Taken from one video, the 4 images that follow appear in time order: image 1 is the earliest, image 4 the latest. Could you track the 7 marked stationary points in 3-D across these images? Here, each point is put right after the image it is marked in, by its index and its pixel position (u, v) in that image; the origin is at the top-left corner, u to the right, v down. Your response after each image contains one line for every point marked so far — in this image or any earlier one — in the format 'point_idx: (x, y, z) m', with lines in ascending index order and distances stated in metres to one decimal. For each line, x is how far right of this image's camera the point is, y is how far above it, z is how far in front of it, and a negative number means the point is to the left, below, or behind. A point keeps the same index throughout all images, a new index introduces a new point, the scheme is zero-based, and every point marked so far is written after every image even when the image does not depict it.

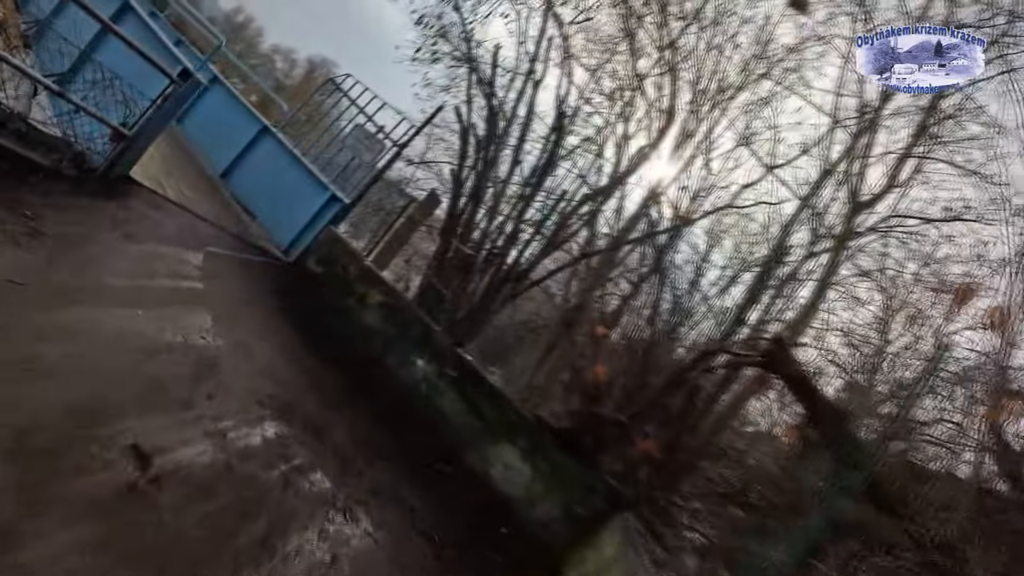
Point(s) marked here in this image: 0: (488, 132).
0: (-0.3, +1.5, +10.1) m
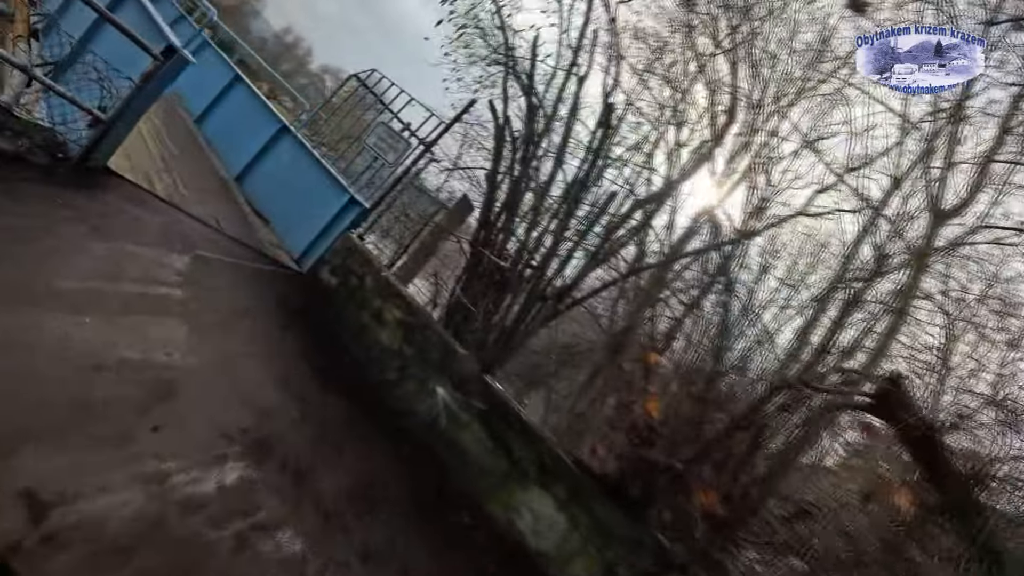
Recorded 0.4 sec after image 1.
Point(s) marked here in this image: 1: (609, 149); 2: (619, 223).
0: (+0.1, +1.3, +9.1) m
1: (+0.8, +1.2, +9.2) m
2: (+0.9, +0.5, +9.1) m
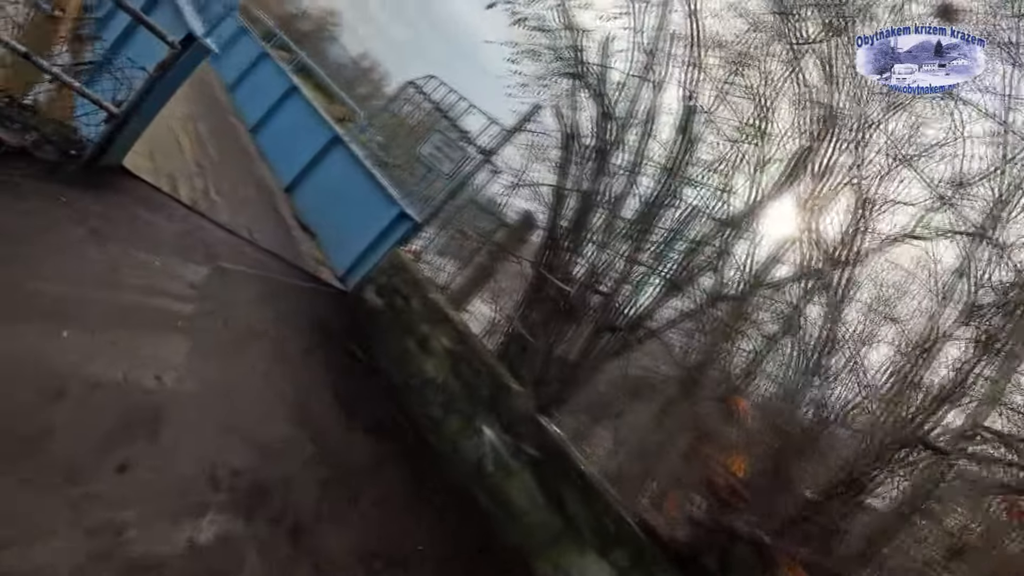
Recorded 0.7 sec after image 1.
0: (+0.6, +1.1, +8.2) m
1: (+1.4, +0.9, +8.3) m
2: (+1.4, +0.3, +8.2) m
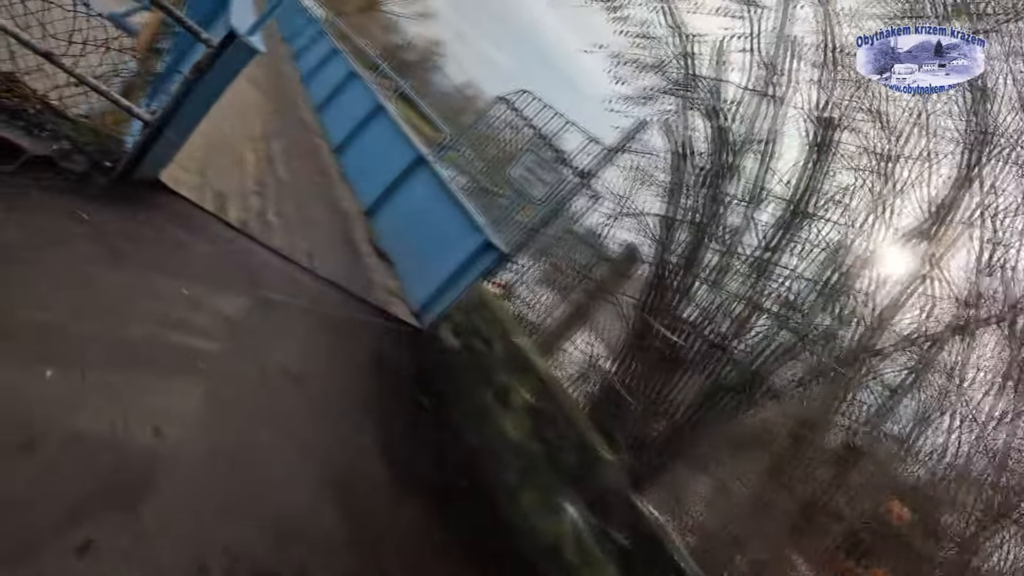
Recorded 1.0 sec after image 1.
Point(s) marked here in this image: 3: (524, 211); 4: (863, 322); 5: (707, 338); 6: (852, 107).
0: (+1.3, +0.8, +7.3) m
1: (+2.0, +0.6, +7.2) m
2: (+2.1, 0.0, +7.1) m
3: (+0.1, +0.5, +6.3) m
4: (+2.4, -0.2, +7.1) m
5: (+1.2, -0.3, +6.9) m
6: (+2.5, +1.3, +7.8) m
